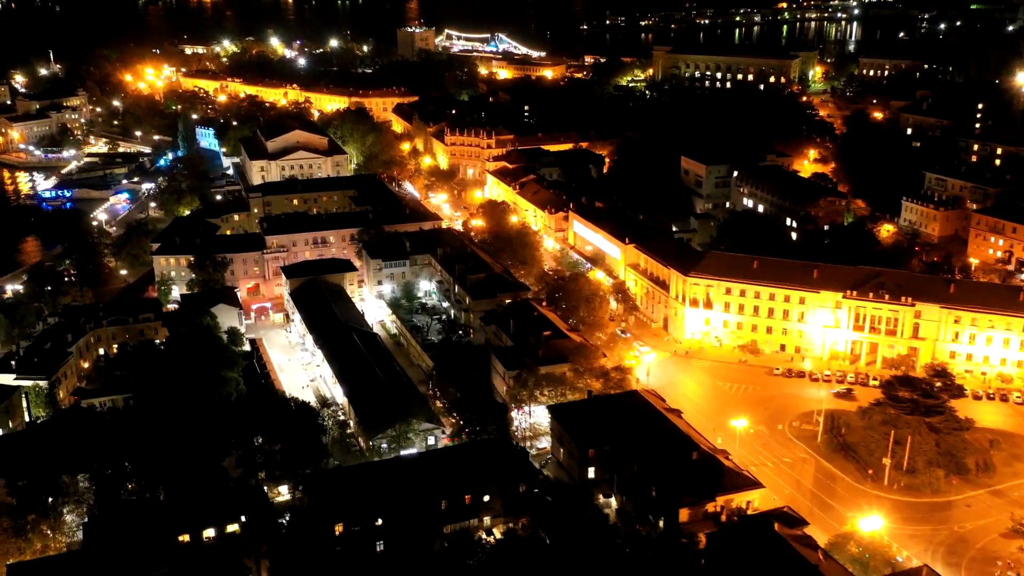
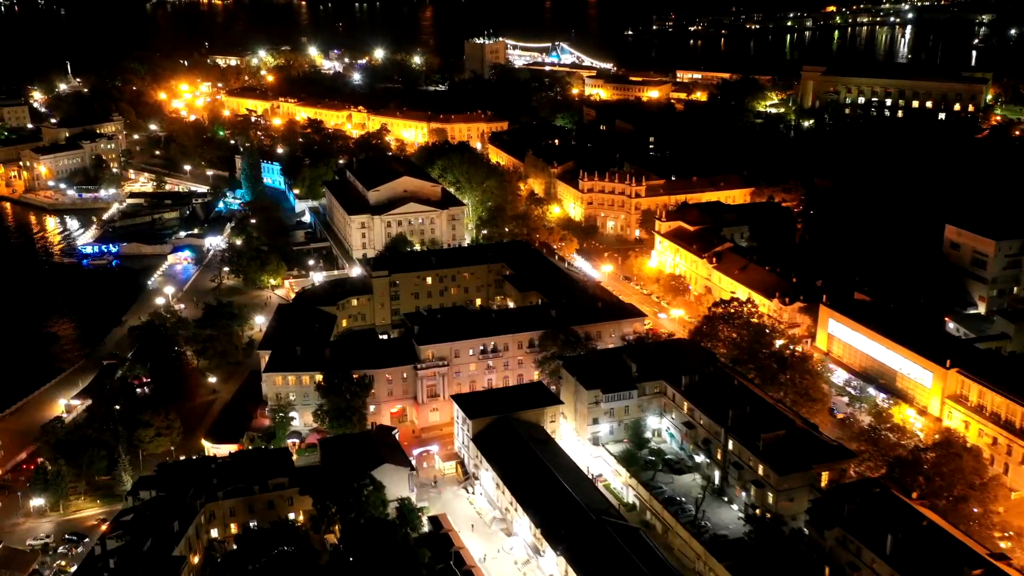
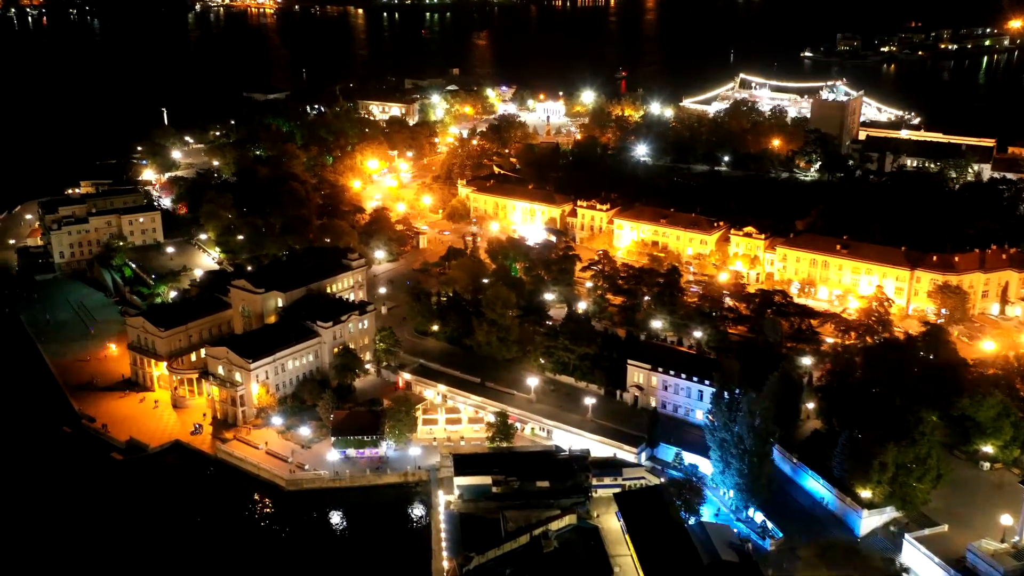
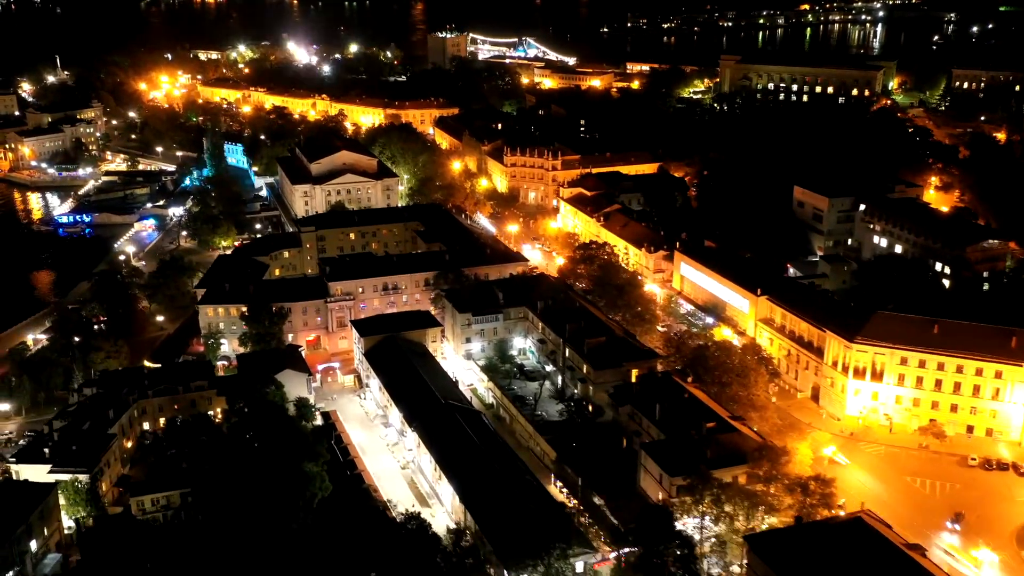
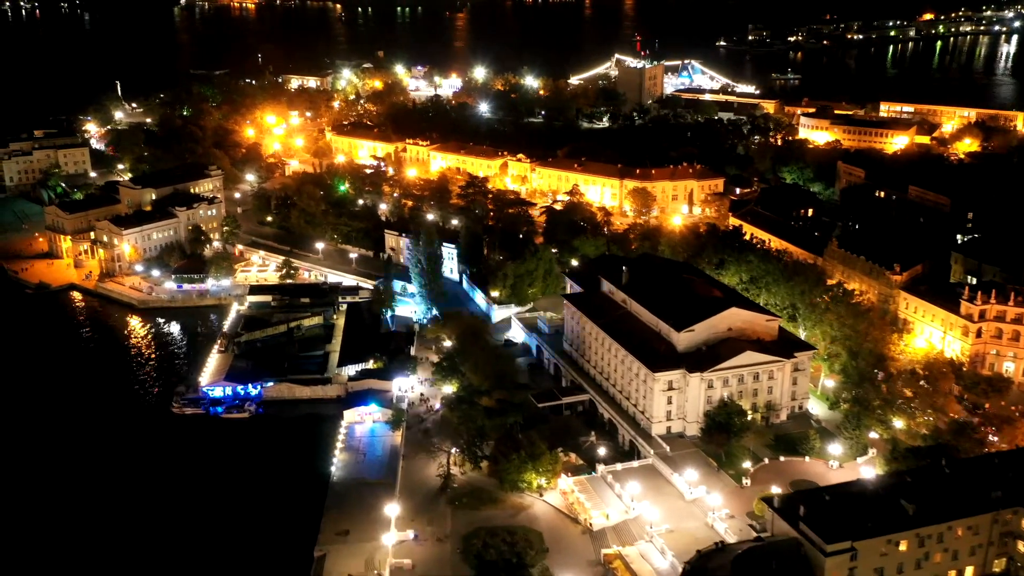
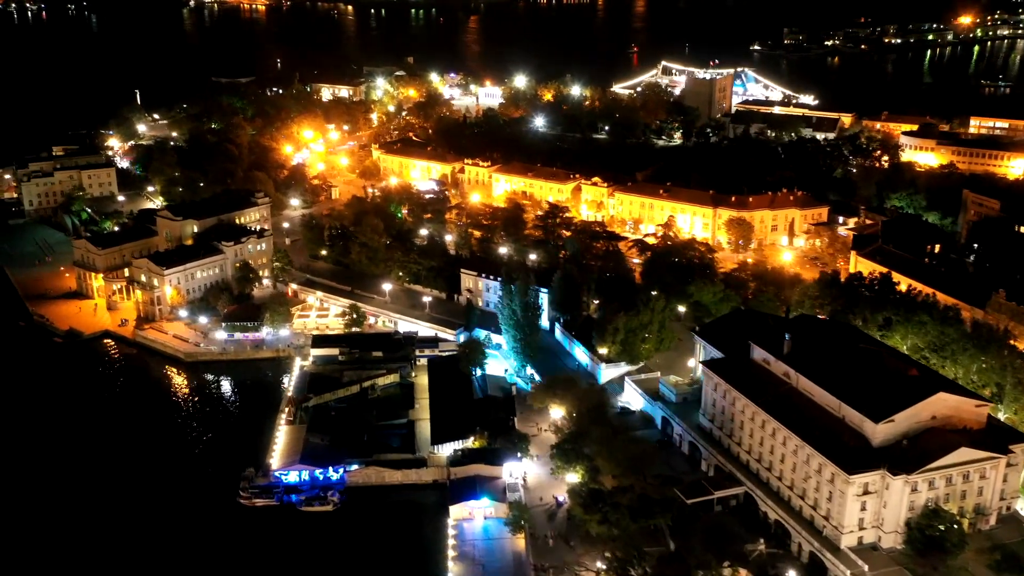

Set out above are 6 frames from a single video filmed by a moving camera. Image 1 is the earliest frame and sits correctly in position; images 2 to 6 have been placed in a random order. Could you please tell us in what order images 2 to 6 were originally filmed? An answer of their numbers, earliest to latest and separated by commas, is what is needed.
4, 2, 5, 6, 3
